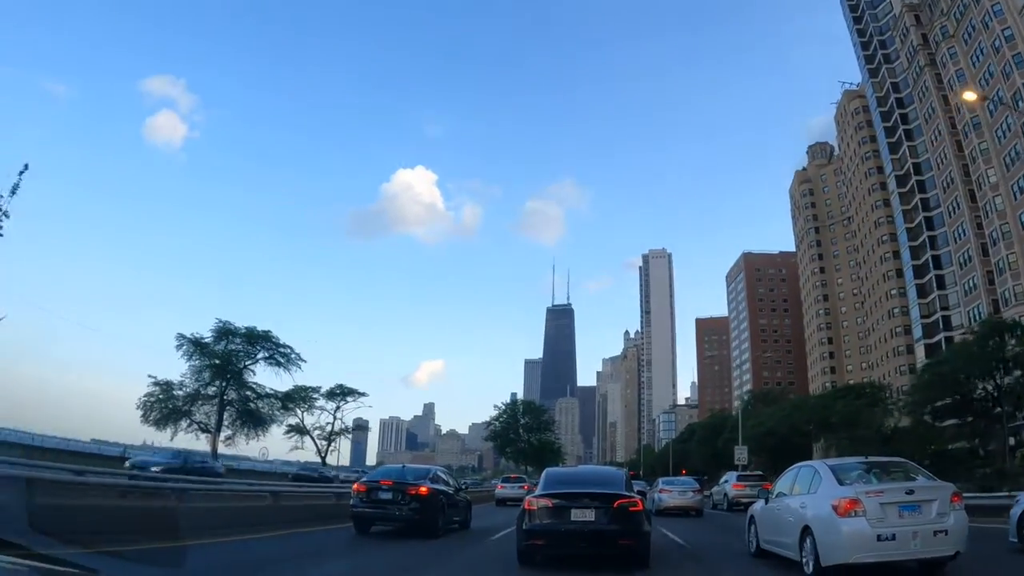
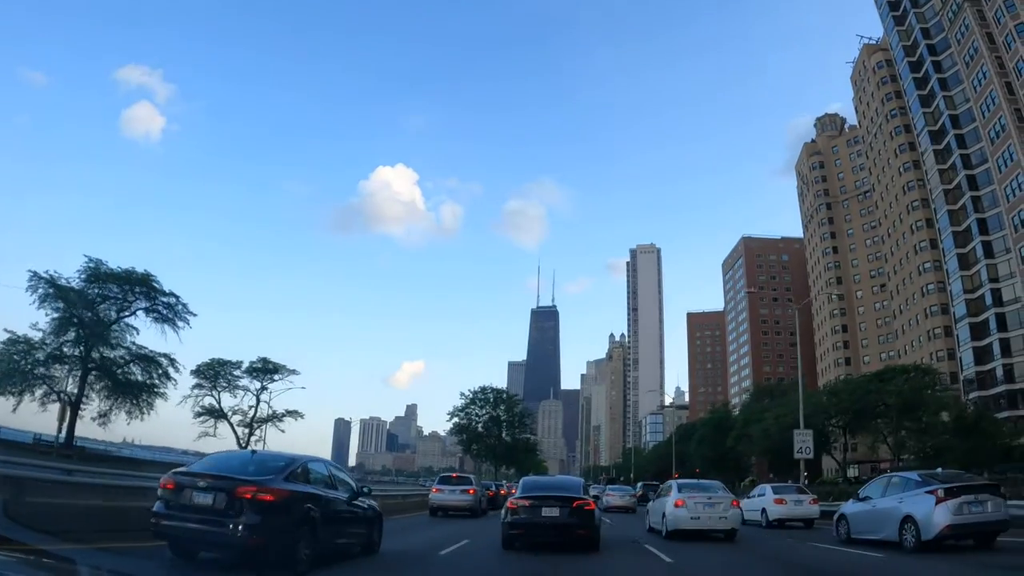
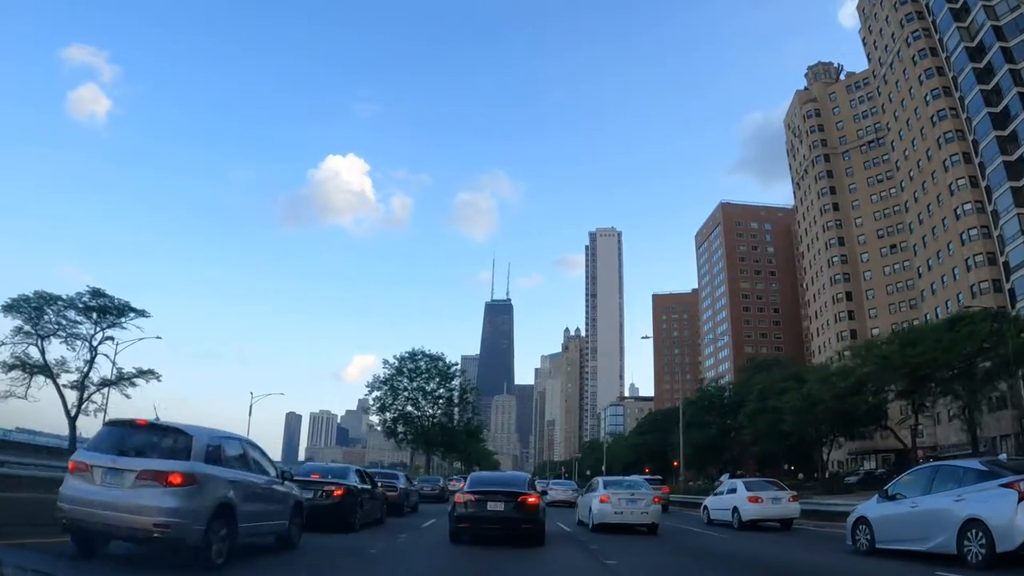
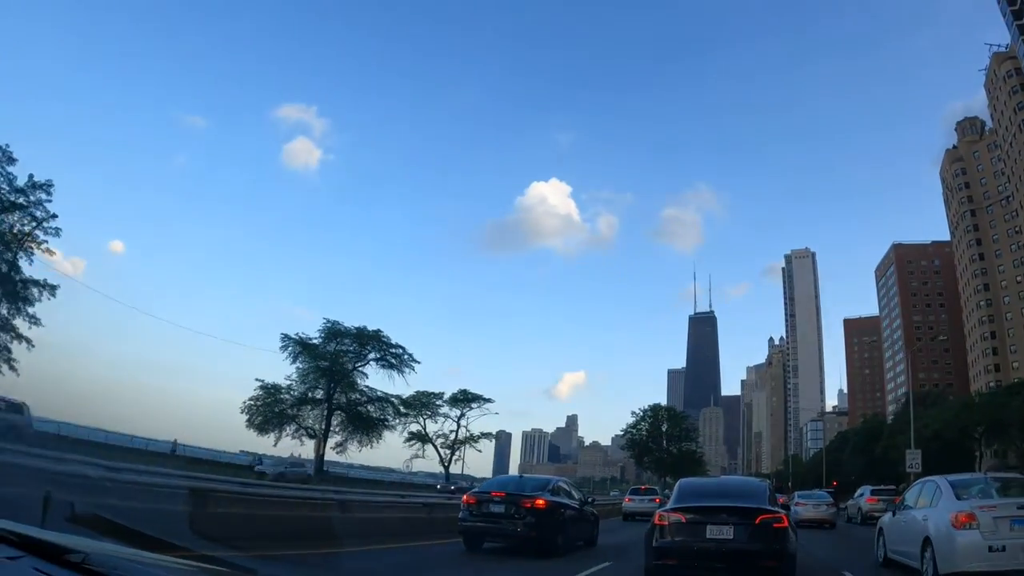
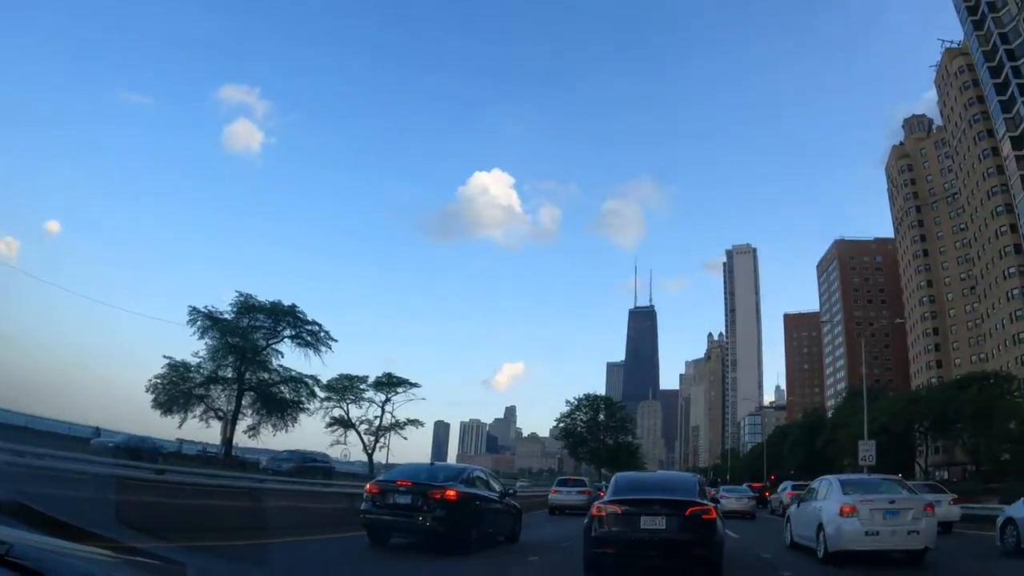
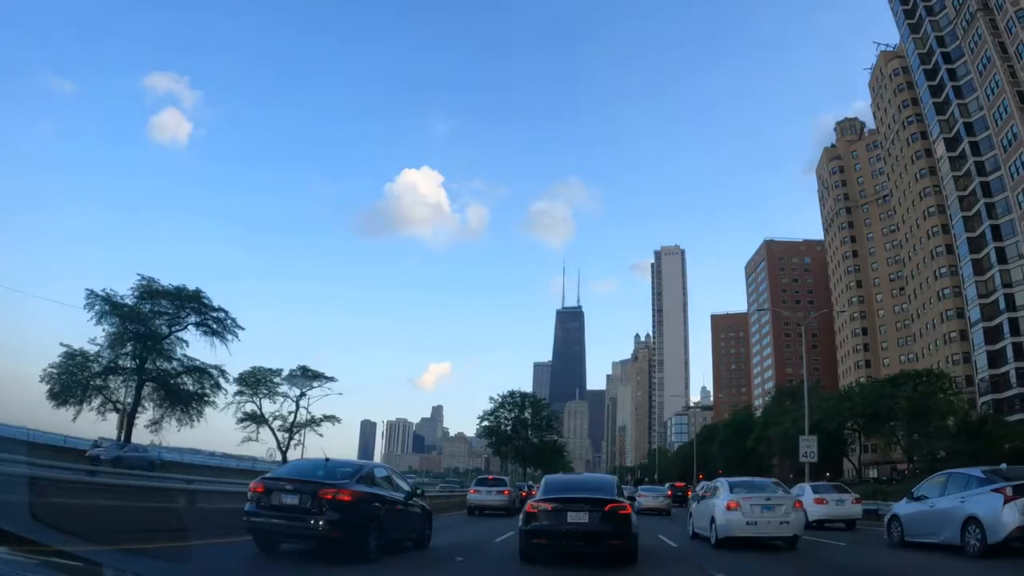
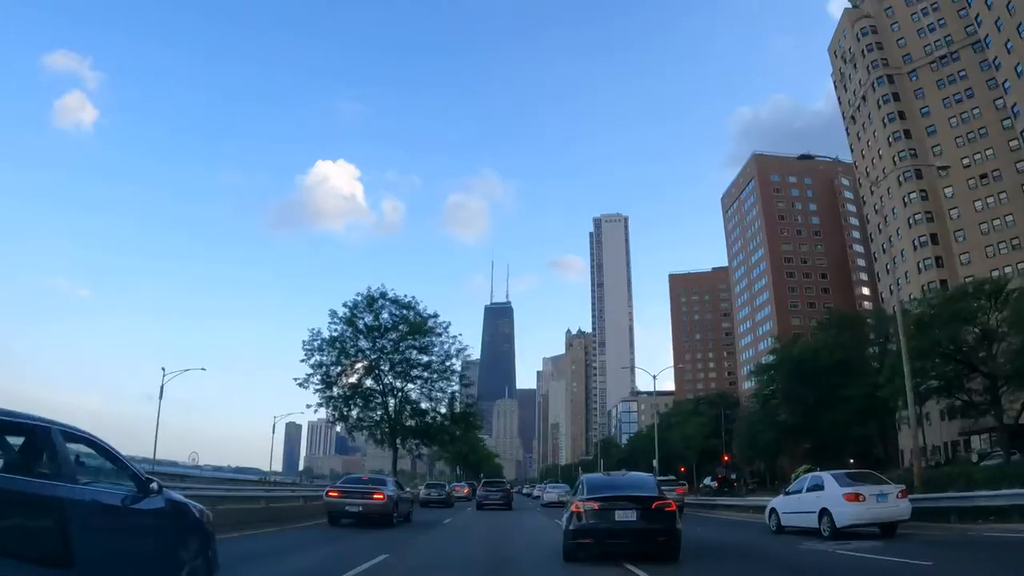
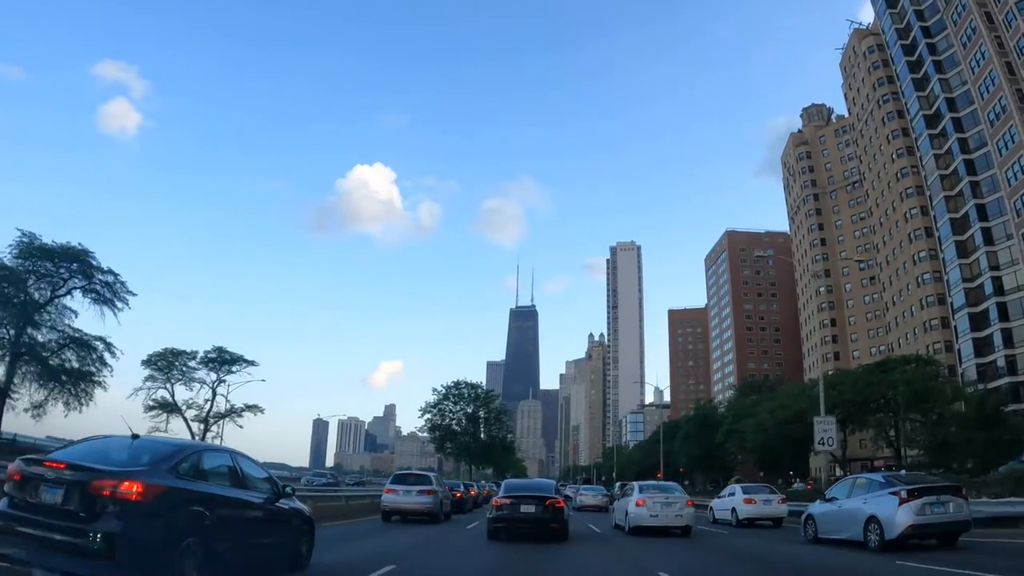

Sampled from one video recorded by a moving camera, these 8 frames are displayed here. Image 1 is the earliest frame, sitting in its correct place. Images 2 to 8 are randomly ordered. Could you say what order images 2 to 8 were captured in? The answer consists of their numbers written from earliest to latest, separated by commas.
4, 5, 6, 2, 8, 3, 7
